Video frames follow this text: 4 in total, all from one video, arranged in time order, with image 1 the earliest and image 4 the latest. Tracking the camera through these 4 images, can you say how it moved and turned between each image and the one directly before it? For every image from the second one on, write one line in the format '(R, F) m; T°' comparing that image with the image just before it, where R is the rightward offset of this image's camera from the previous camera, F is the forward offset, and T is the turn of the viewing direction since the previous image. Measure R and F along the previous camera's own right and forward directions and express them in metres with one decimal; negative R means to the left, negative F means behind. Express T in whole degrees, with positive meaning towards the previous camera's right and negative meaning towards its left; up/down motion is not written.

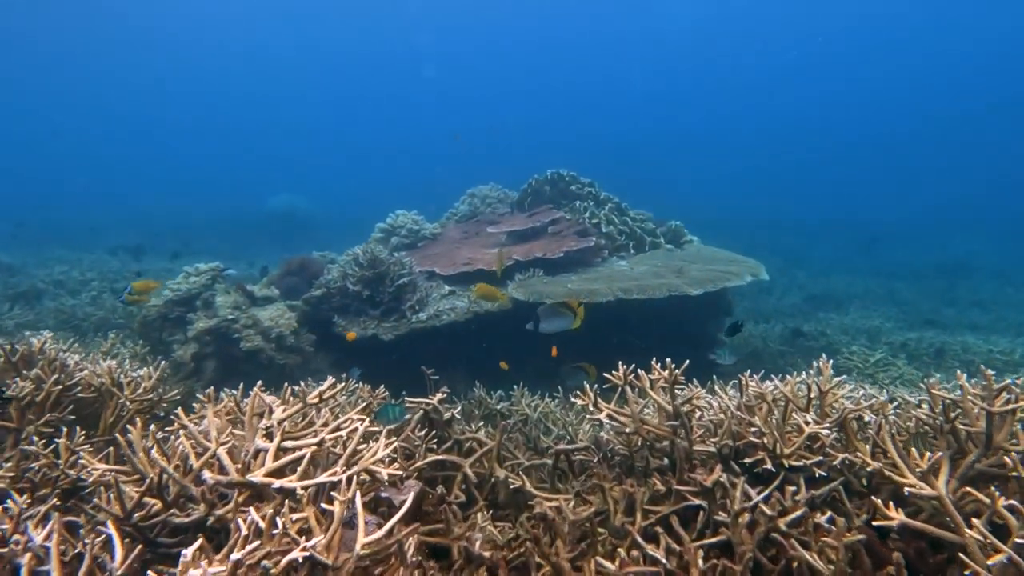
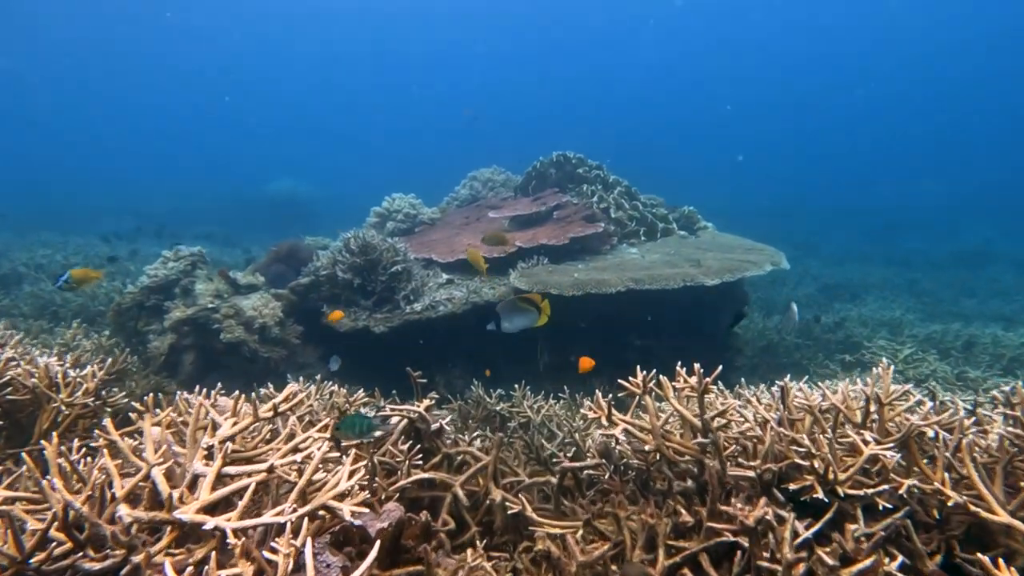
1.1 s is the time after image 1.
(0.0, +0.6) m; 0°
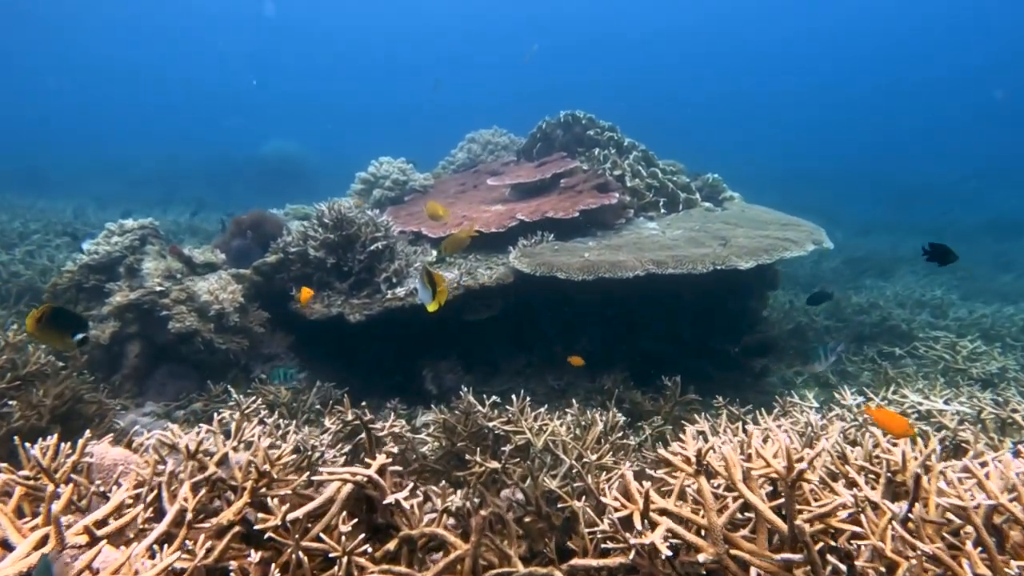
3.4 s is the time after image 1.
(0.0, +1.1) m; 0°
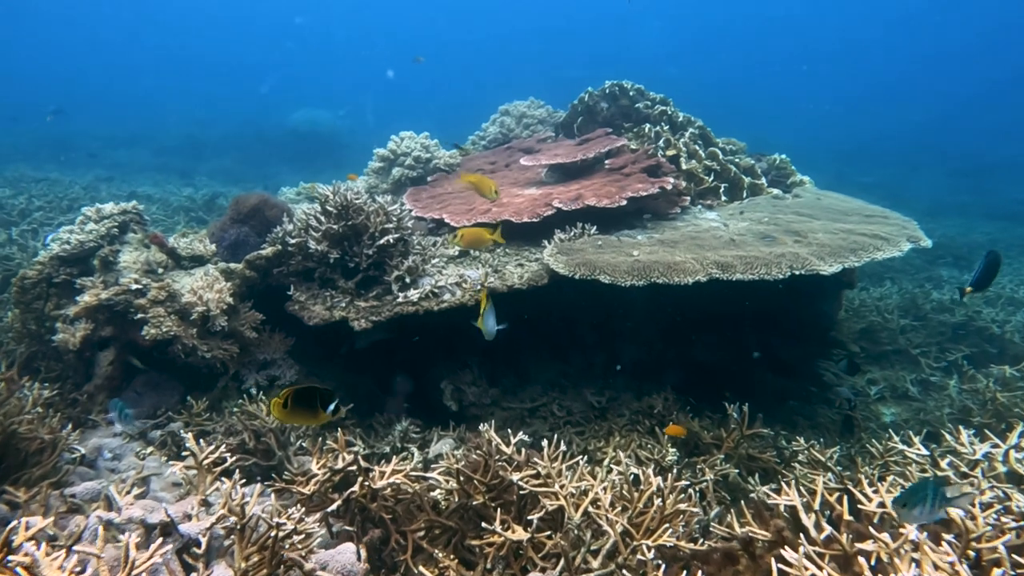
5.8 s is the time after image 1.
(0.0, +1.0) m; -3°
